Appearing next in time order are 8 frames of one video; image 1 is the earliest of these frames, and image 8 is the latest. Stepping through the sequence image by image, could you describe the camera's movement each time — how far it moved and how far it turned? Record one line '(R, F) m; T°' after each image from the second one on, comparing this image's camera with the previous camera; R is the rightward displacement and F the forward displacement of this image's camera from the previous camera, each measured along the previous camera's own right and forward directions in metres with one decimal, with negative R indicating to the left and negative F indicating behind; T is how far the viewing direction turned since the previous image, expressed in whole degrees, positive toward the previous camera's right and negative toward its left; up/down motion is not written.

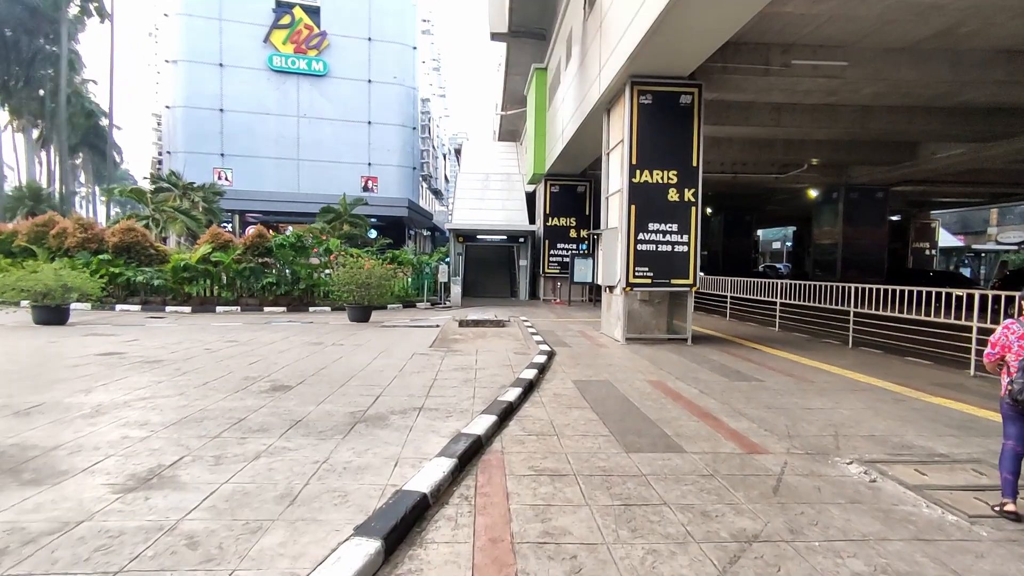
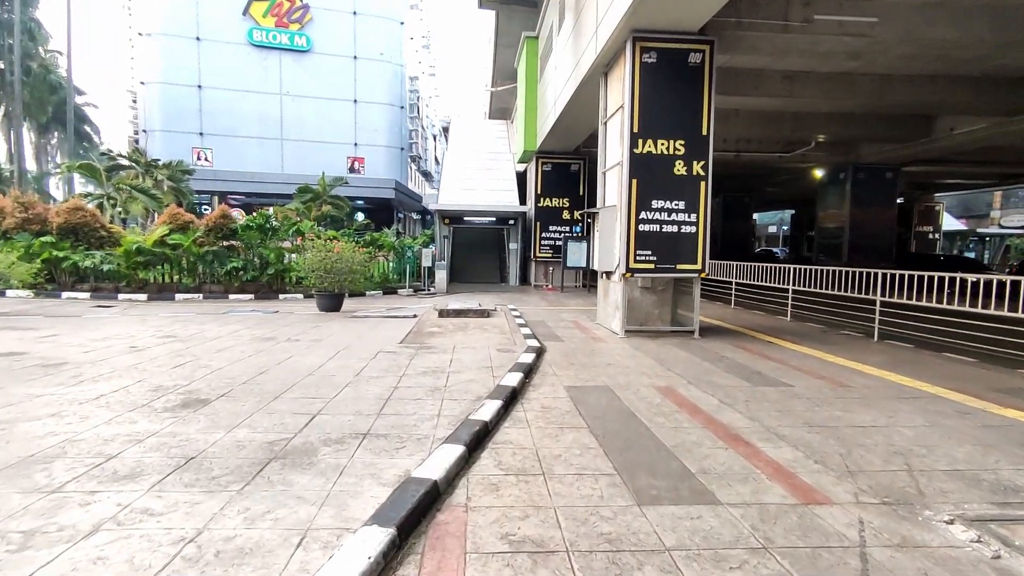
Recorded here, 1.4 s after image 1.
(+0.1, +1.2) m; +1°
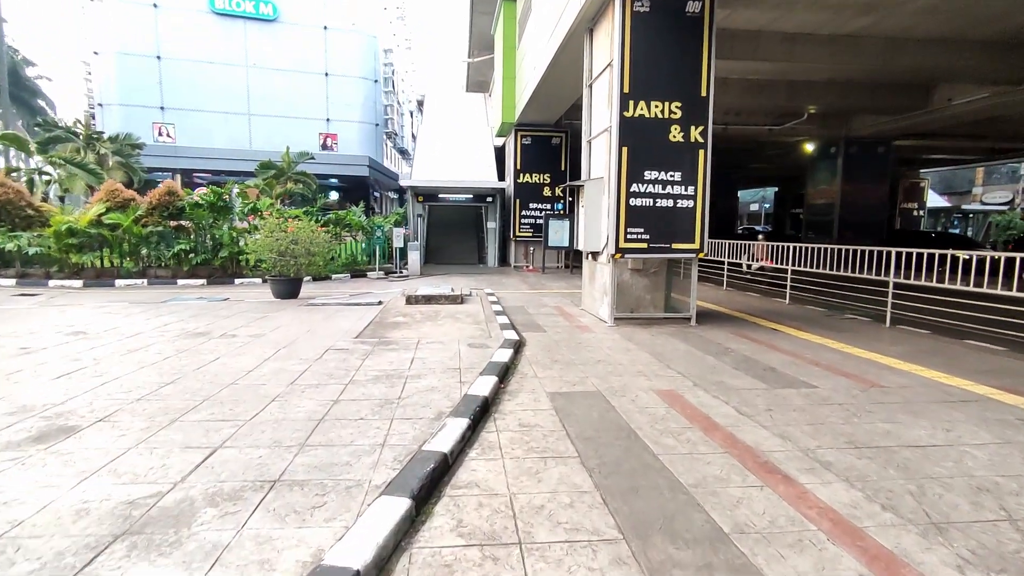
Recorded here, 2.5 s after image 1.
(+0.1, +1.0) m; +2°
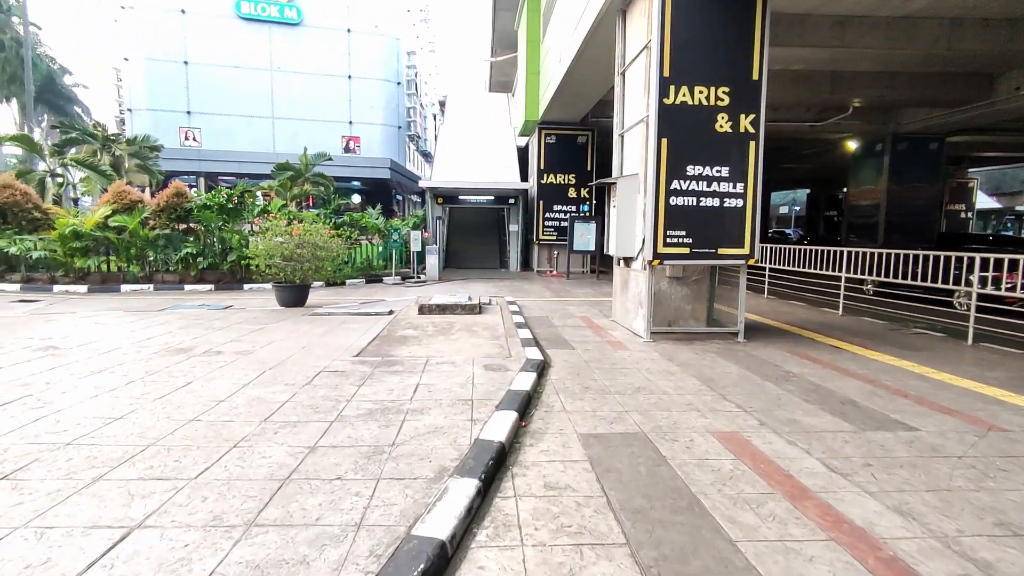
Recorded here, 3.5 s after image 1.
(0.0, +0.9) m; -2°
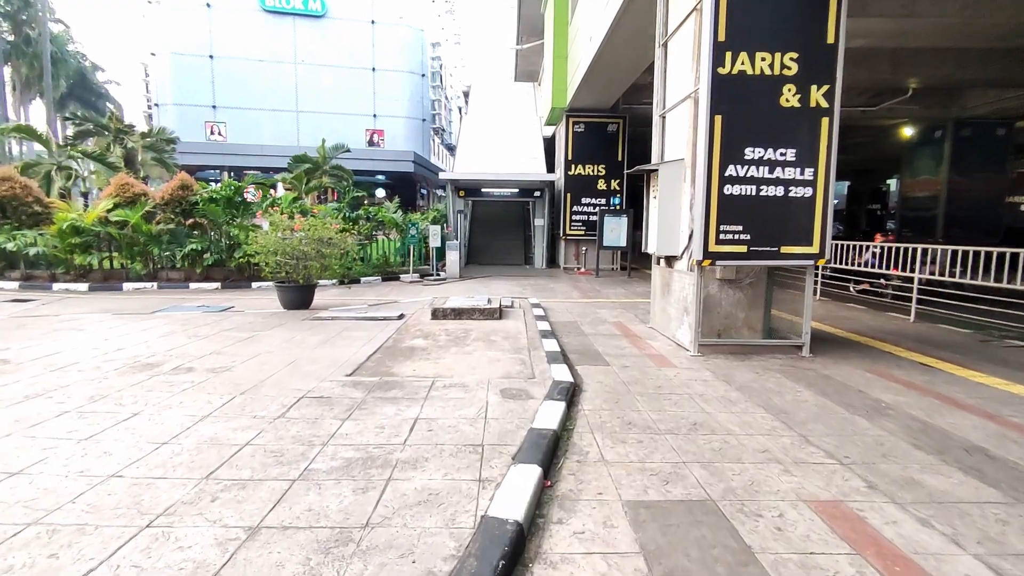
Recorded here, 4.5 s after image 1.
(0.0, +1.0) m; -3°
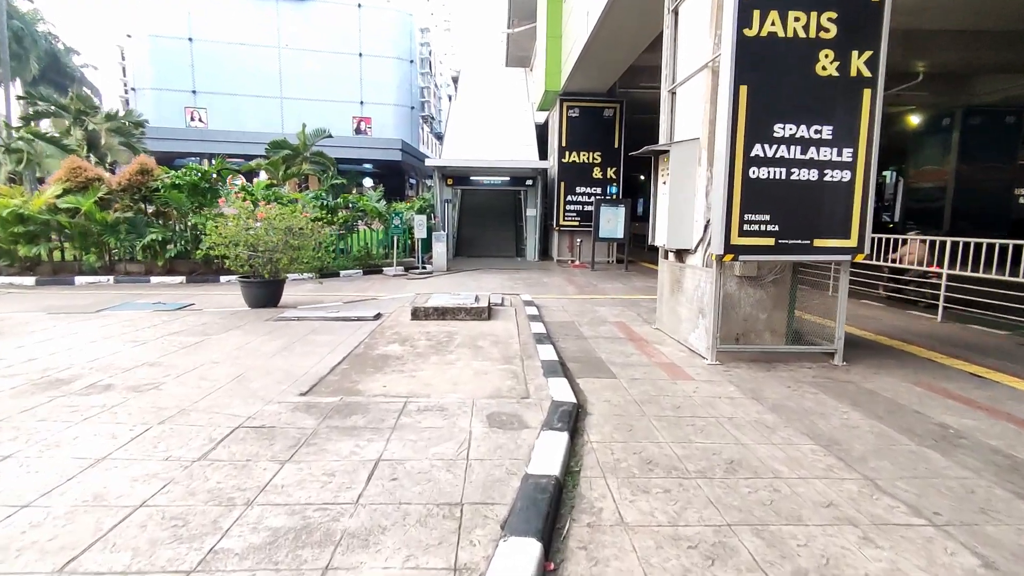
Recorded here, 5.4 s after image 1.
(0.0, +0.8) m; +1°
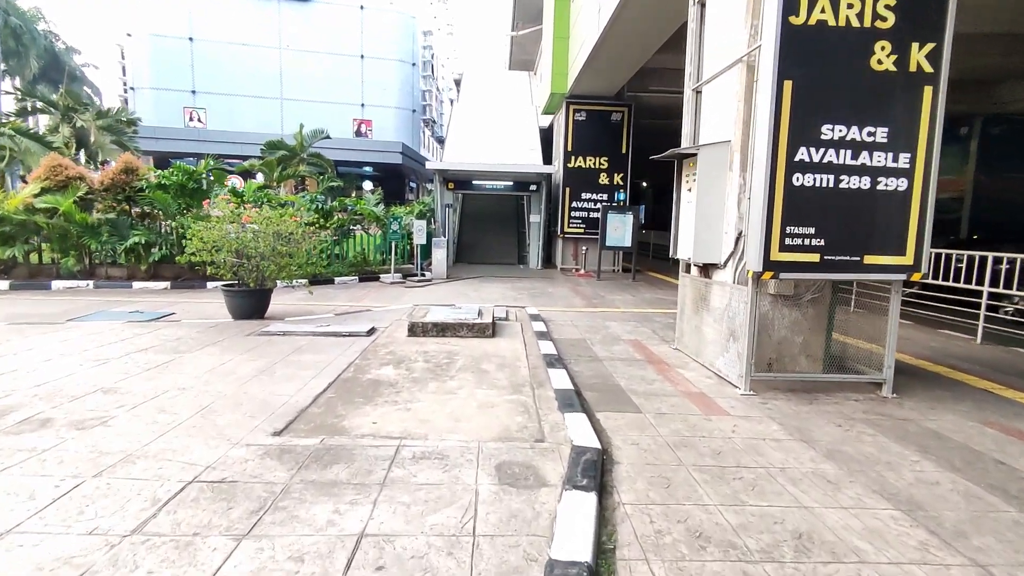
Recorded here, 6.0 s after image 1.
(-0.1, +0.6) m; 0°
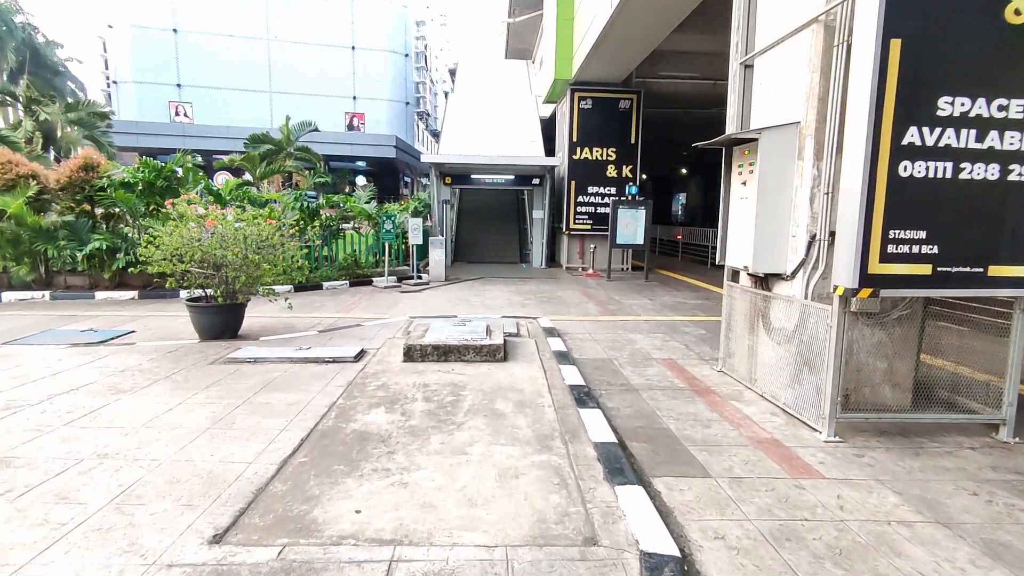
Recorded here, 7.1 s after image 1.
(-0.2, +1.0) m; 0°
